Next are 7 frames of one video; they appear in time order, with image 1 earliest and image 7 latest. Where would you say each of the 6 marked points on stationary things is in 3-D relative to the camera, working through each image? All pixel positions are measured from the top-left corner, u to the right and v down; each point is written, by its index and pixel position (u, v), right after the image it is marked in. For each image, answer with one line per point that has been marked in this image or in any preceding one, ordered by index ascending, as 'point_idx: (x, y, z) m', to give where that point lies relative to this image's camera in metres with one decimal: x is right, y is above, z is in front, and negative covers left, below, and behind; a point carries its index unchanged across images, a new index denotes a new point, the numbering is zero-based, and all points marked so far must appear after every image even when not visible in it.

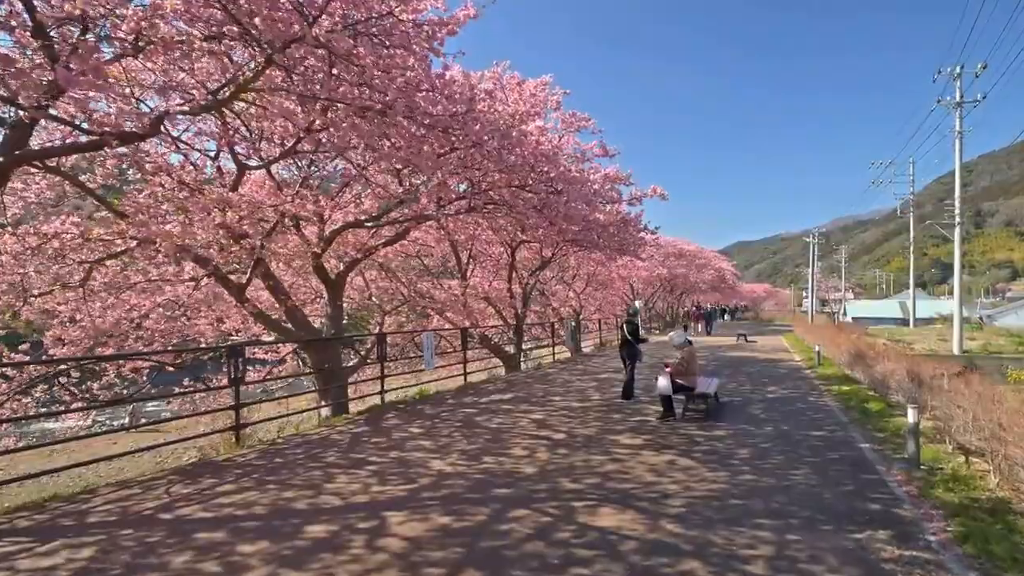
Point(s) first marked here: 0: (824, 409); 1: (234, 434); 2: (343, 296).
0: (+5.2, -2.0, +10.2) m
1: (-3.7, -1.9, +8.1) m
2: (-3.3, -0.2, +11.6) m
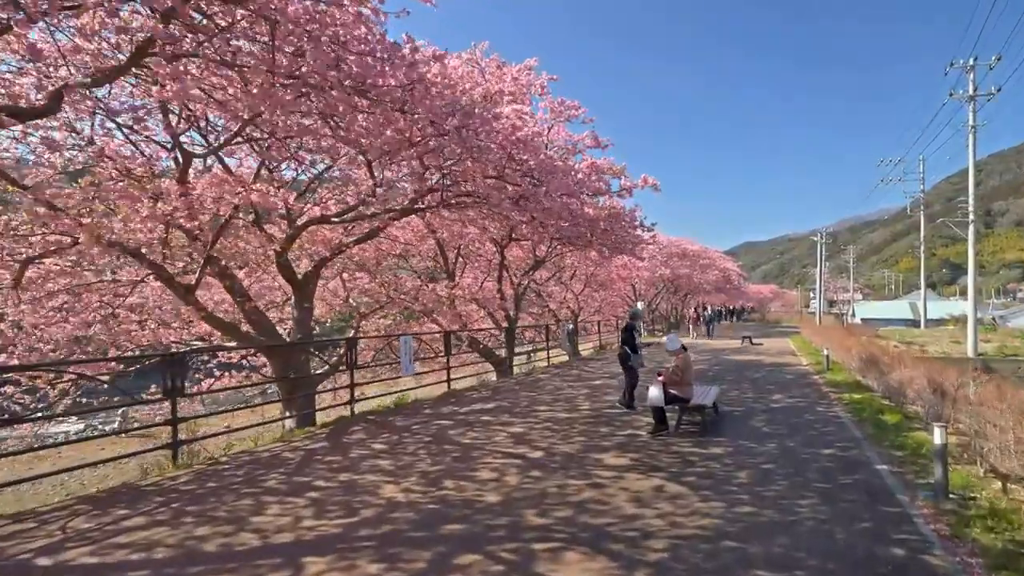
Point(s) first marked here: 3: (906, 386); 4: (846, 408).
0: (+4.9, -2.0, +9.2) m
1: (-4.0, -1.9, +7.2) m
2: (-3.6, -0.2, +10.7) m
3: (+6.3, -1.6, +9.8) m
4: (+5.7, -2.0, +10.3) m
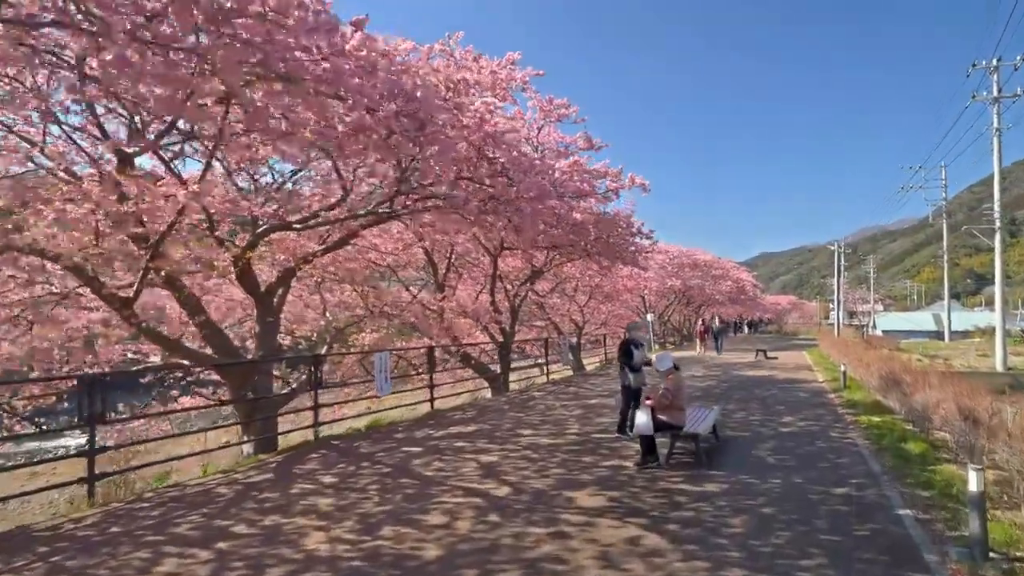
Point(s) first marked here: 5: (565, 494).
0: (+4.5, -2.2, +8.2) m
1: (-4.4, -2.1, +6.4) m
2: (-3.9, -0.4, +9.9) m
3: (+6.0, -1.7, +8.7) m
4: (+5.3, -2.2, +9.2) m
5: (+0.5, -2.1, +6.3) m
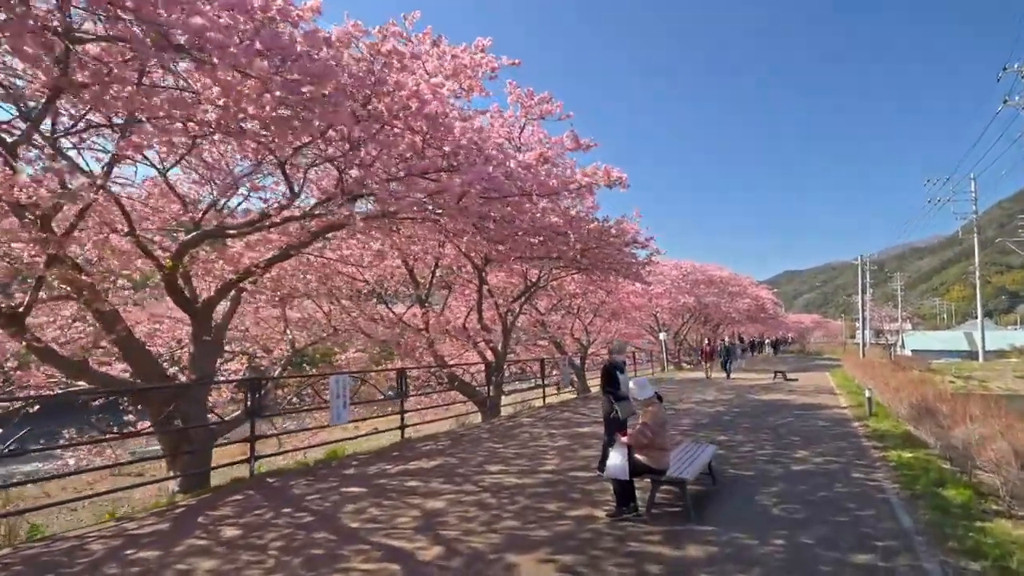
0: (+4.0, -2.3, +6.7) m
1: (-5.0, -2.2, +5.2) m
2: (-4.4, -0.6, +8.8) m
3: (+5.5, -1.9, +7.2) m
4: (+4.8, -2.4, +7.7) m
5: (0.0, -2.2, +4.9) m
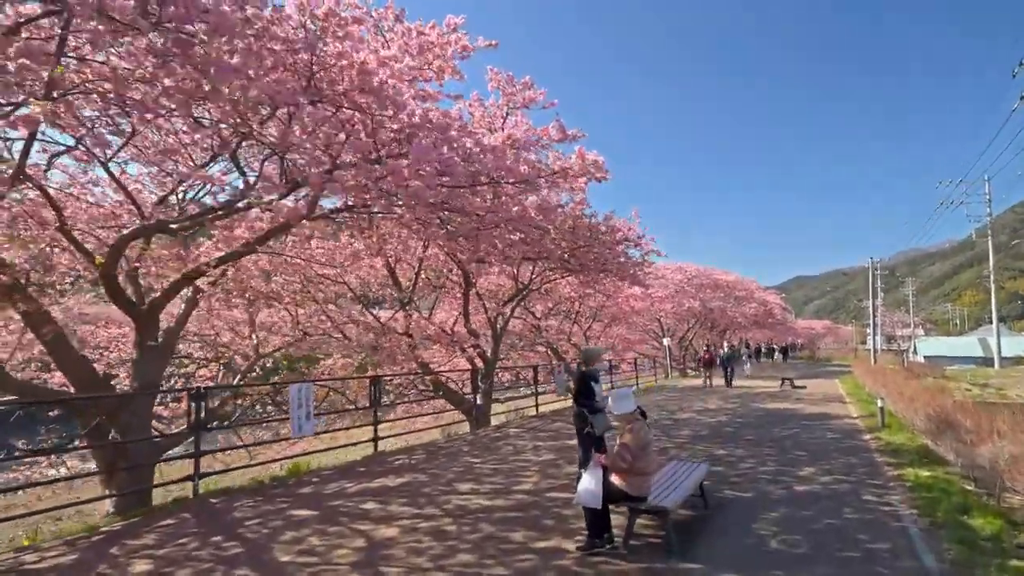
0: (+3.6, -2.3, +5.9) m
1: (-5.4, -2.2, +4.5) m
2: (-4.7, -0.6, +8.1) m
3: (+5.1, -1.9, +6.3) m
4: (+4.5, -2.4, +6.9) m
5: (-0.4, -2.2, +4.1) m
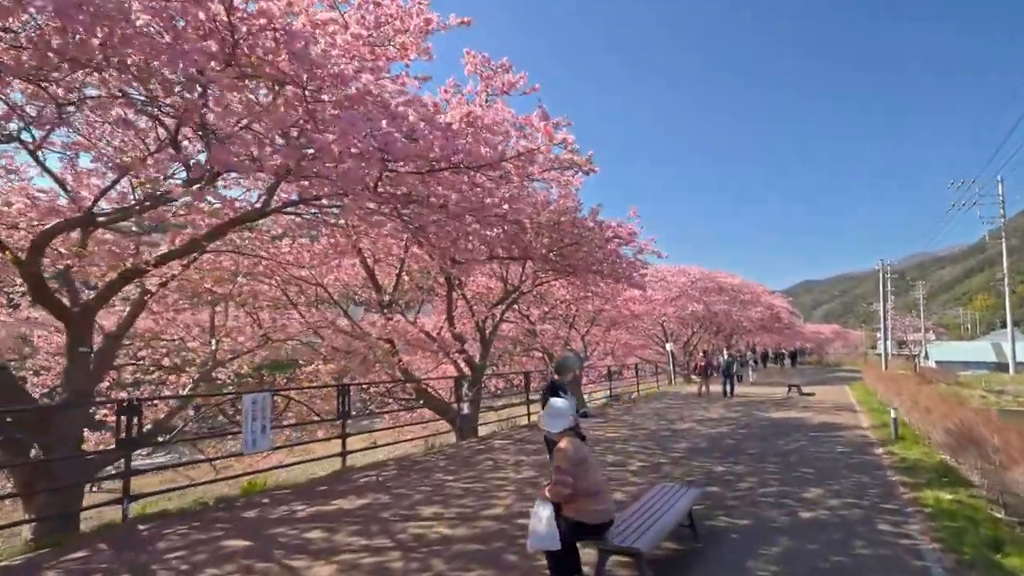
0: (+3.3, -2.3, +5.0) m
1: (-5.8, -2.1, +3.7) m
2: (-5.1, -0.6, +7.3) m
3: (+4.7, -1.9, +5.5) m
4: (+4.1, -2.4, +6.0) m
5: (-0.8, -2.1, +3.3) m
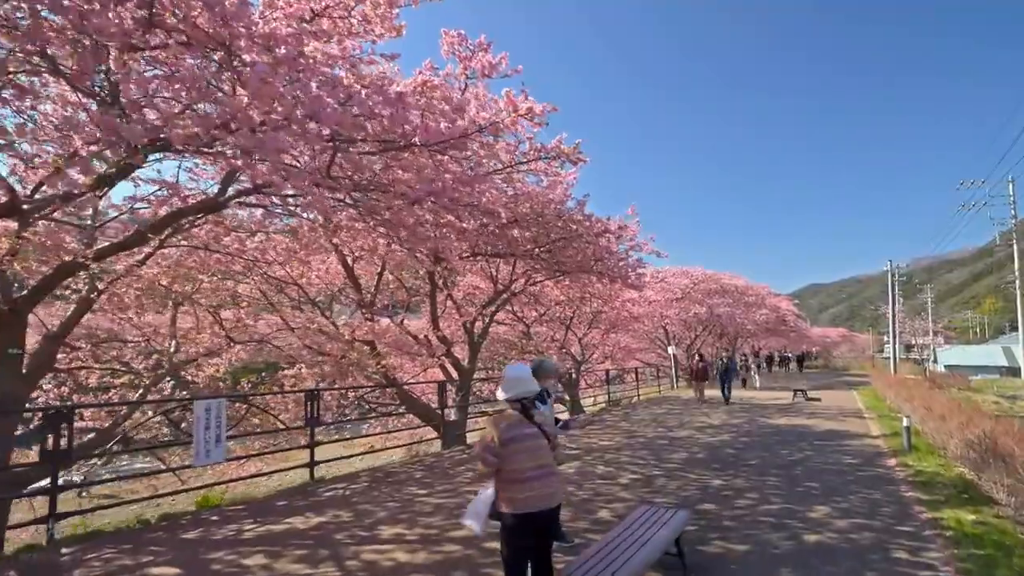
0: (+3.0, -2.2, +4.3) m
1: (-6.1, -2.1, +3.1) m
2: (-5.4, -0.6, +6.6) m
3: (+4.4, -1.8, +4.7) m
4: (+3.8, -2.3, +5.2) m
5: (-1.2, -2.1, +2.6) m
